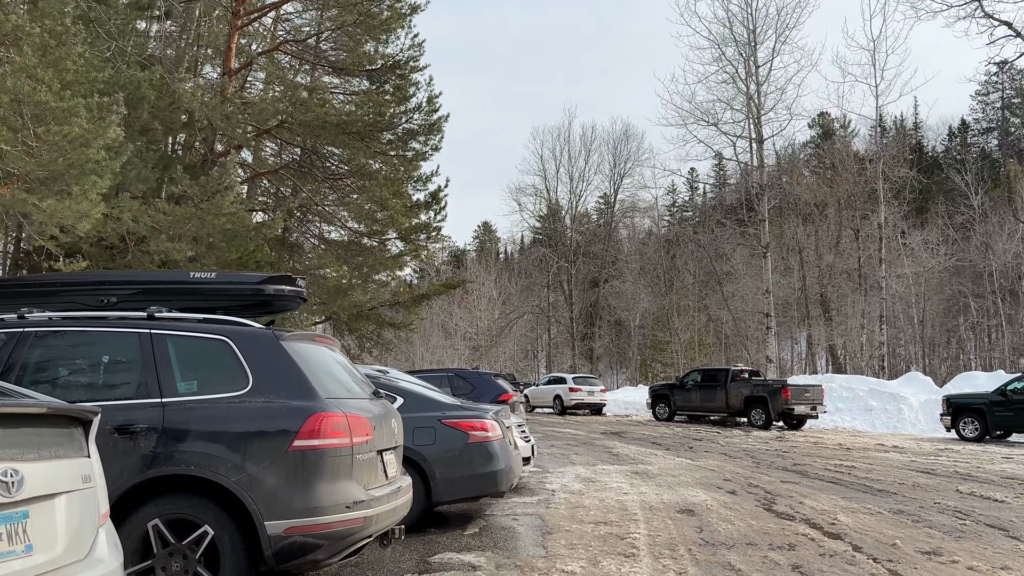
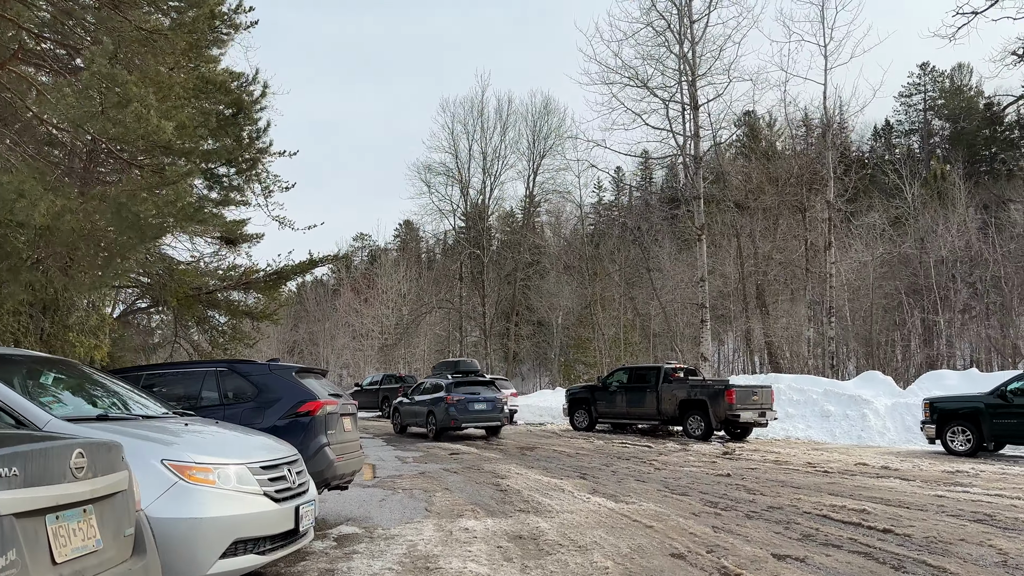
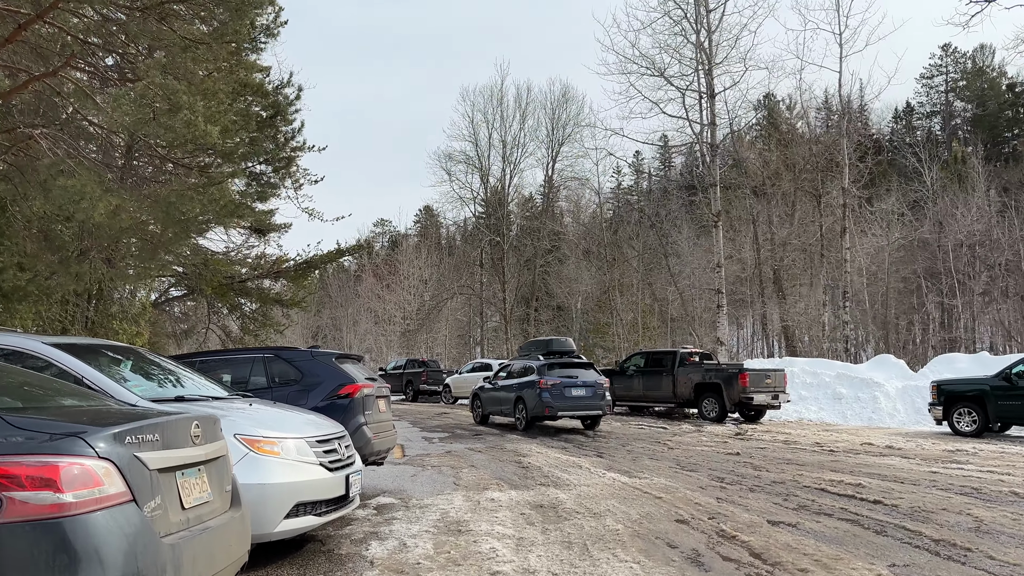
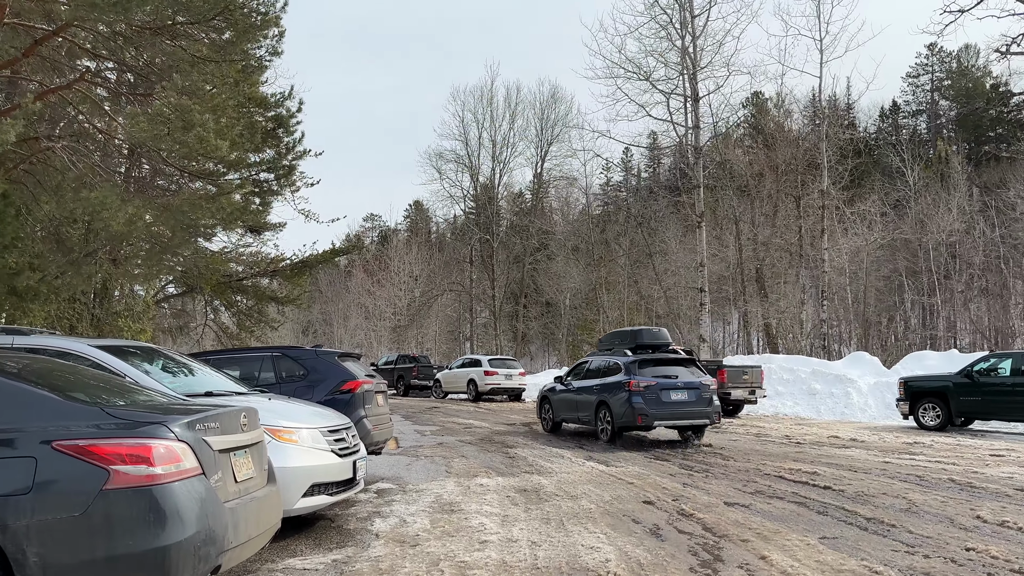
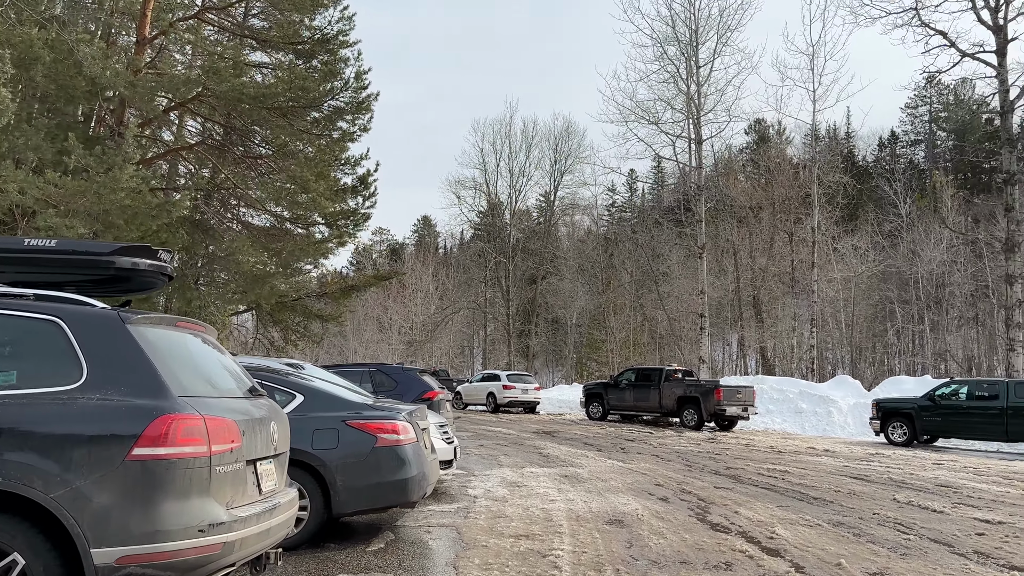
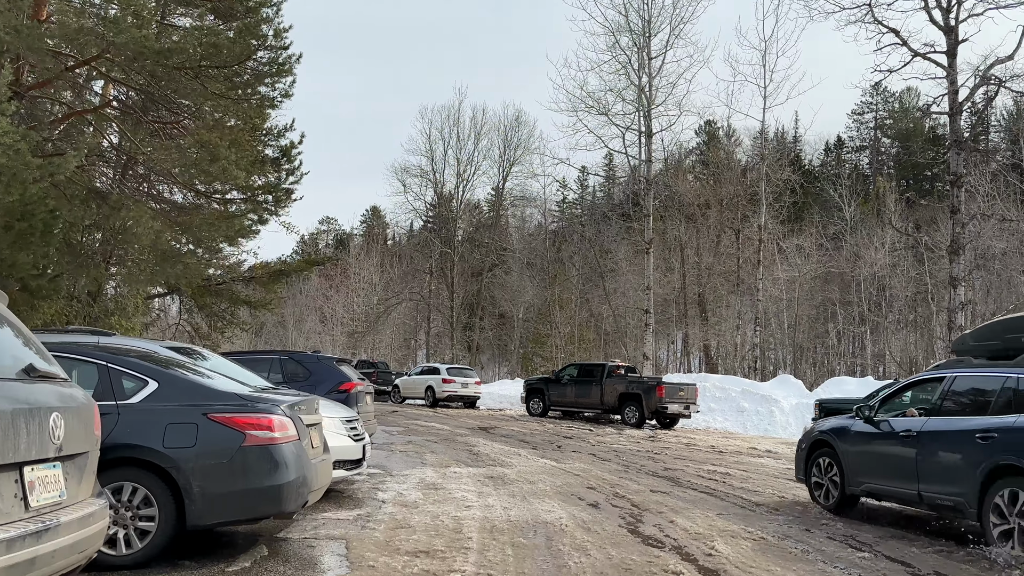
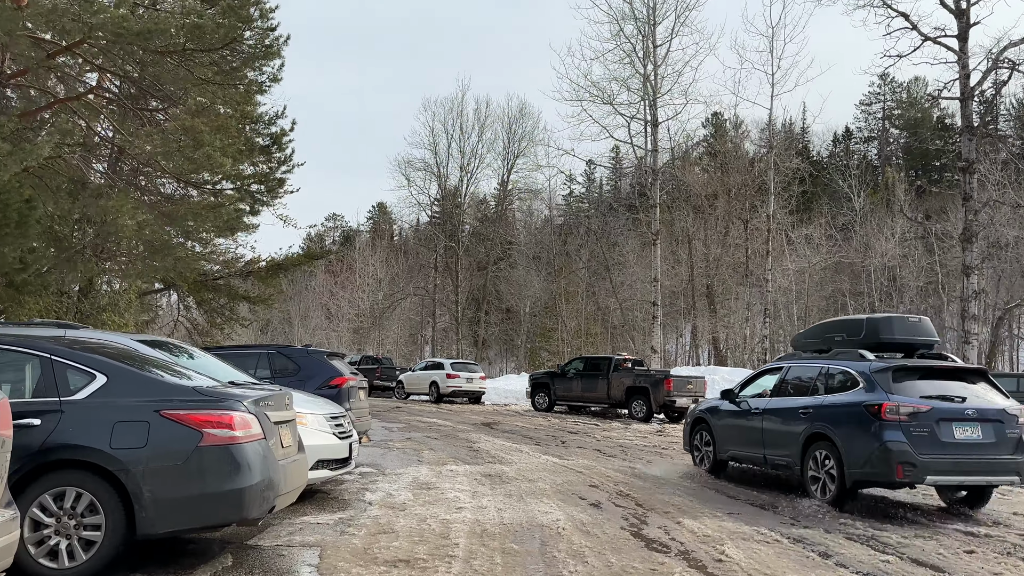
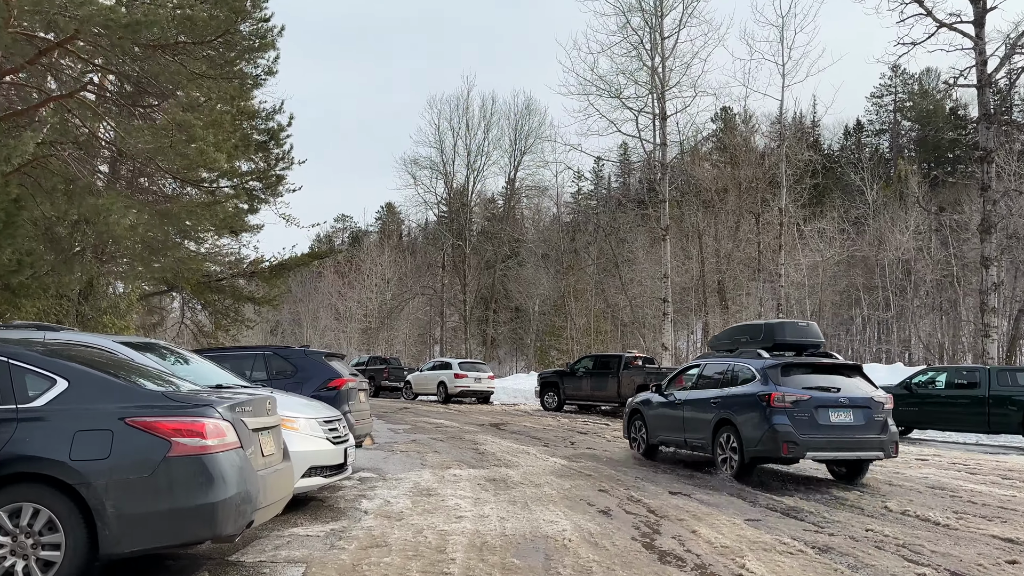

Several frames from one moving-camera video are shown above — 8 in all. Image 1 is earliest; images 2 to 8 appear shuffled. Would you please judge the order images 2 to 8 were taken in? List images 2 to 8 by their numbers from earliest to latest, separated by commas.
5, 6, 7, 8, 4, 3, 2
